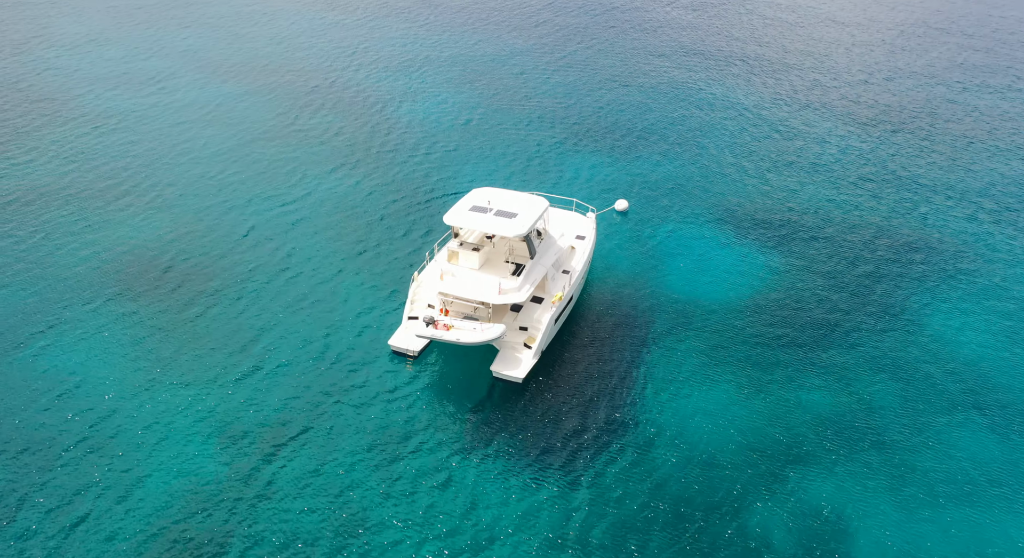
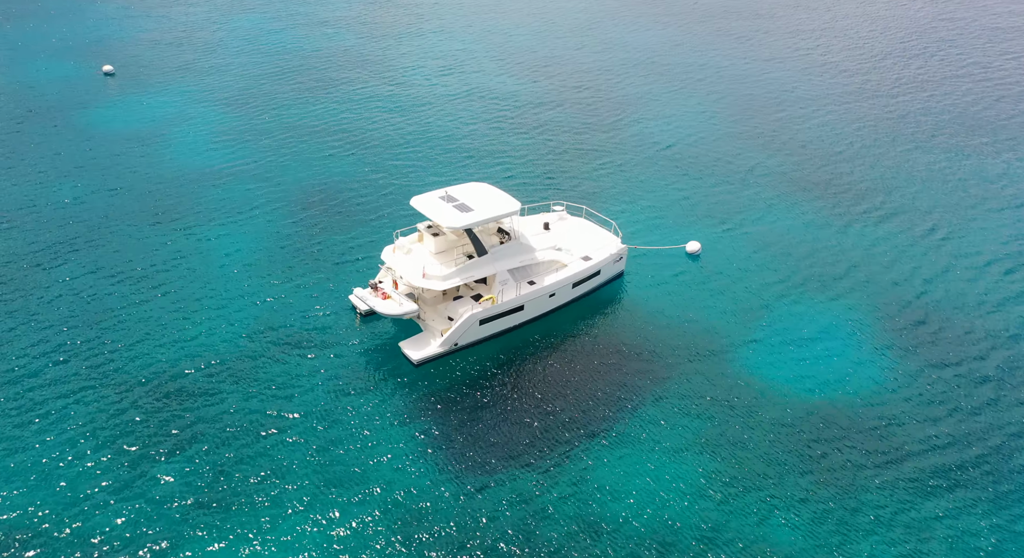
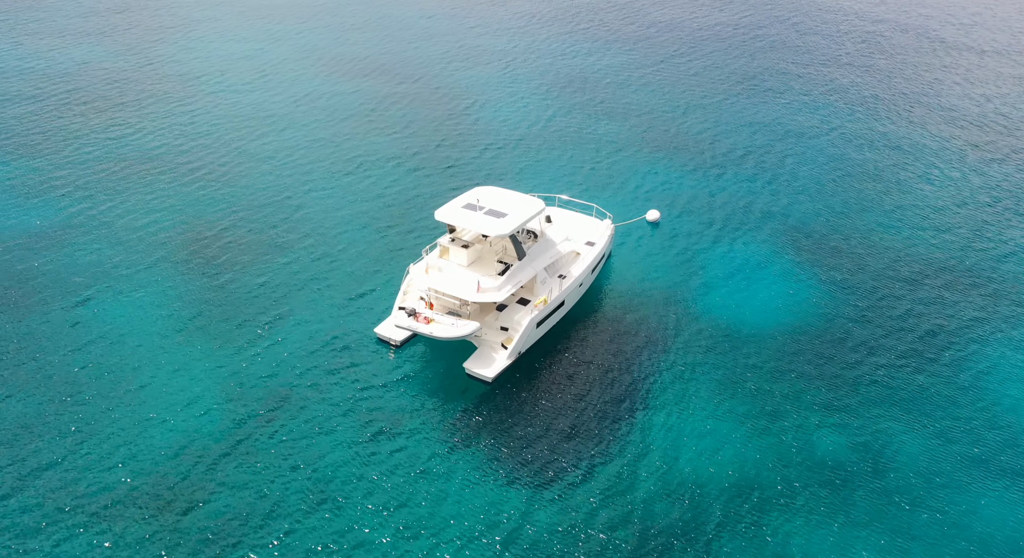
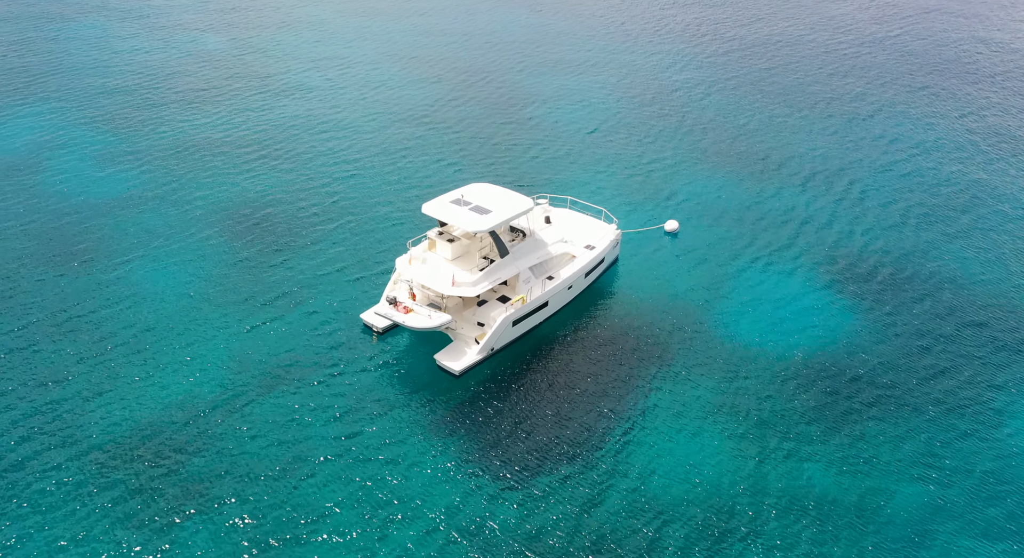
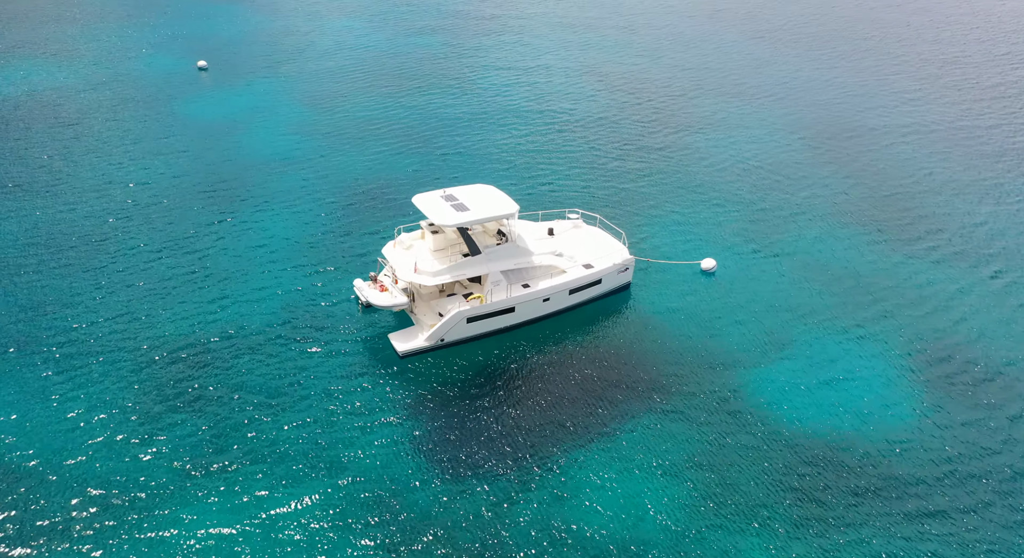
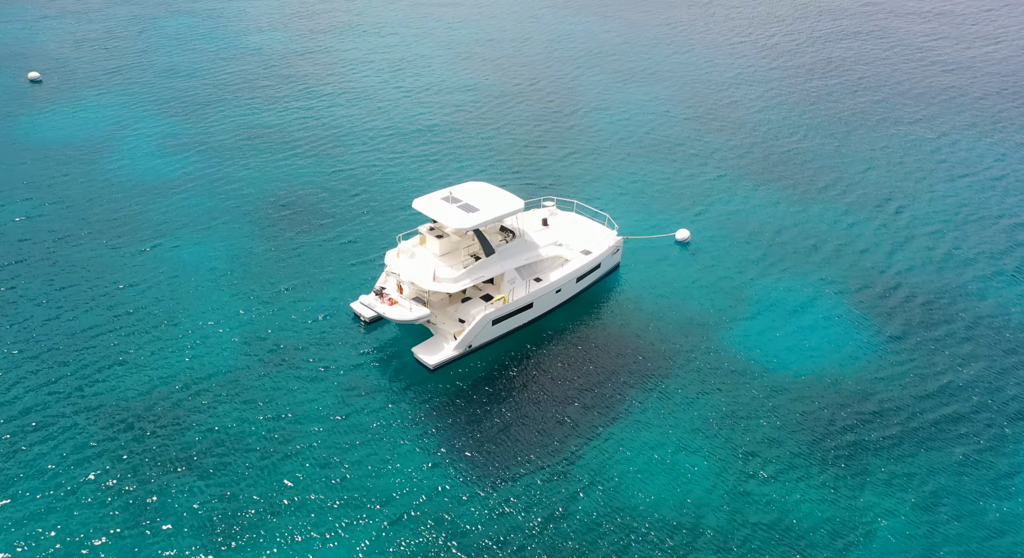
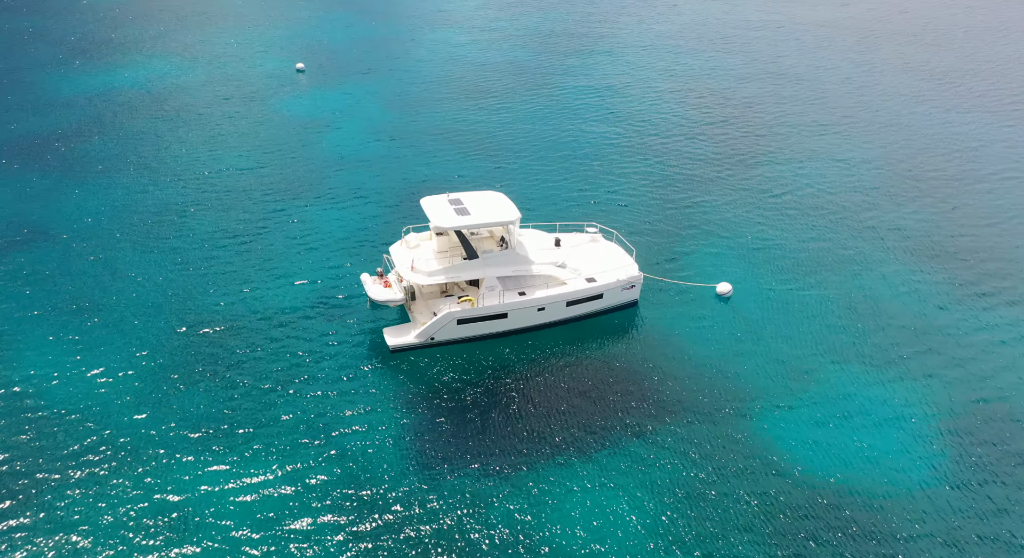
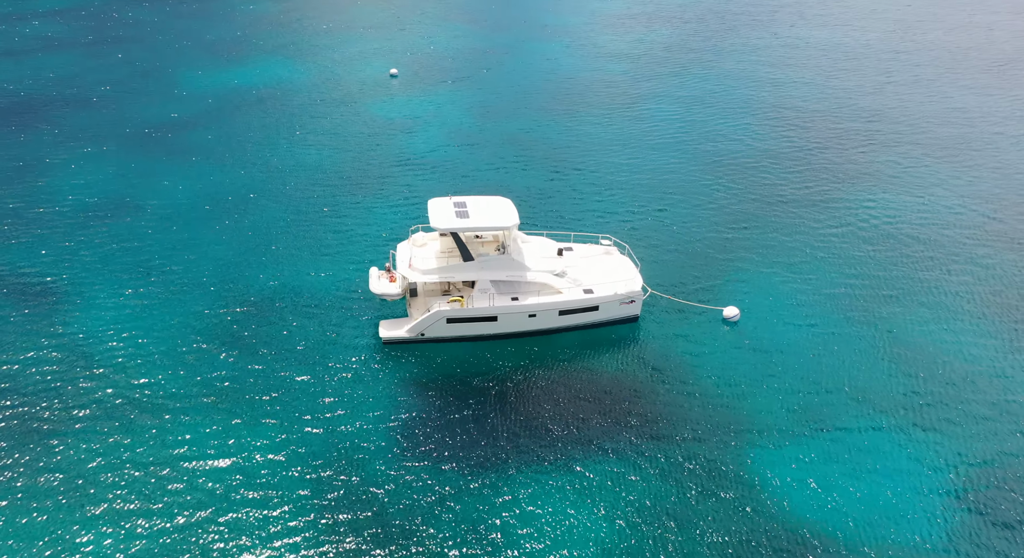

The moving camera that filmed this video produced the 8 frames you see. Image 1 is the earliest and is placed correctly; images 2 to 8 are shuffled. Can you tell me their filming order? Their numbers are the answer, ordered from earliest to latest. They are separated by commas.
3, 4, 6, 2, 5, 7, 8
